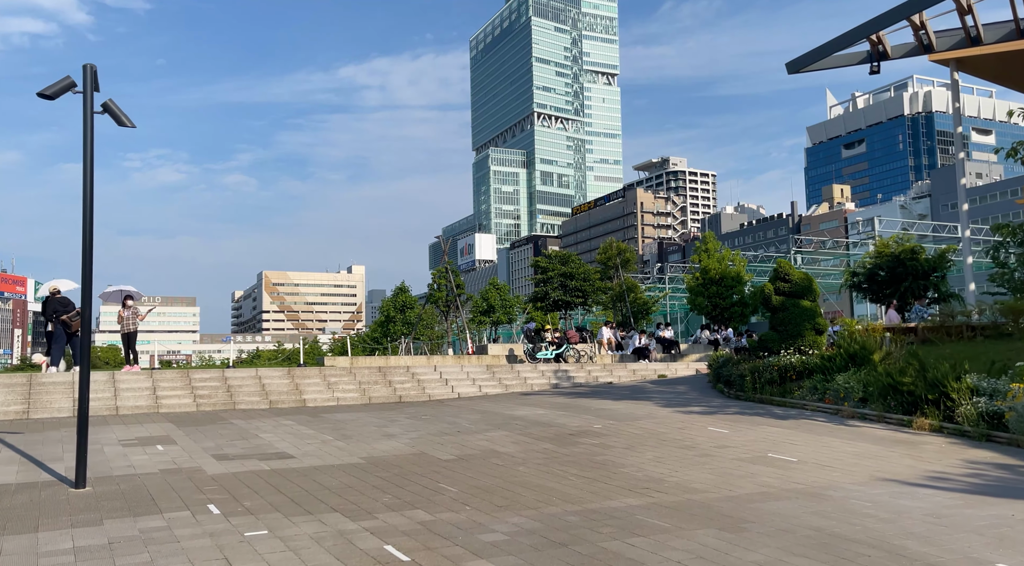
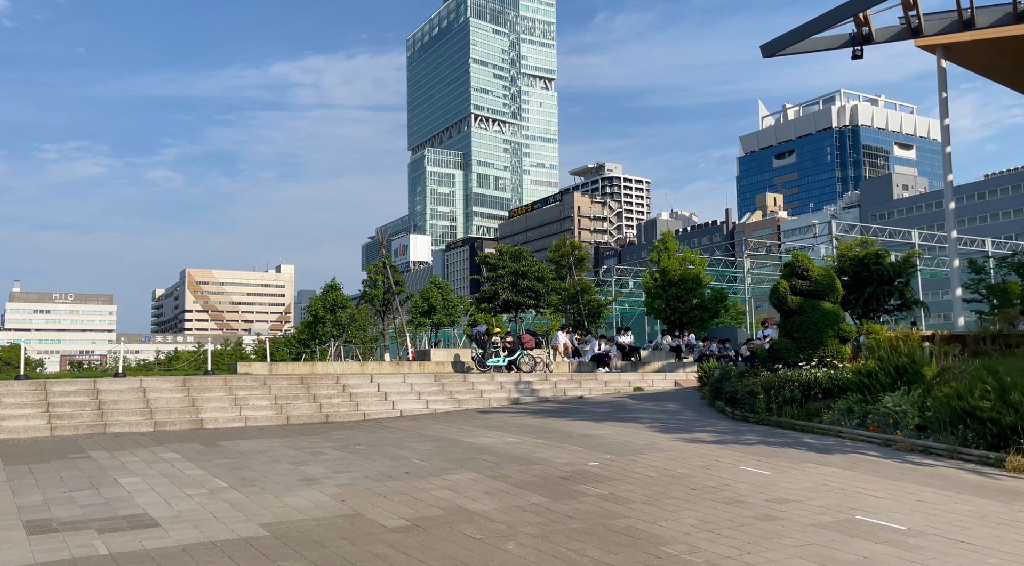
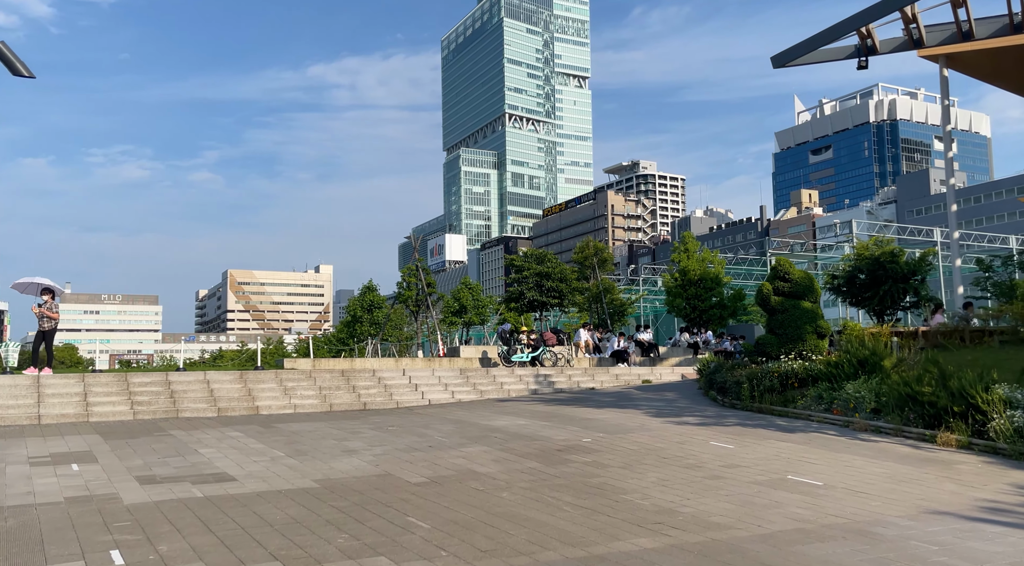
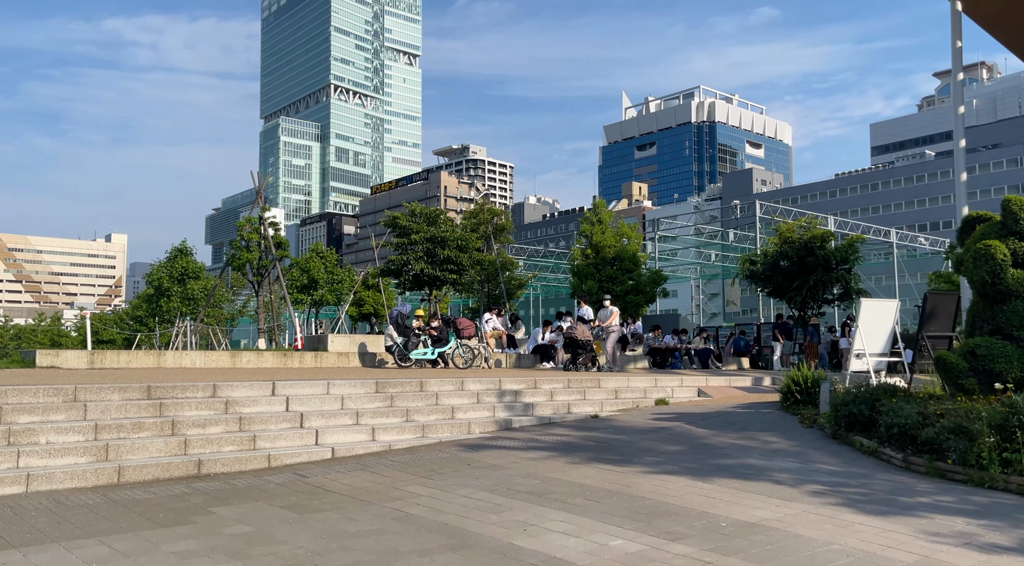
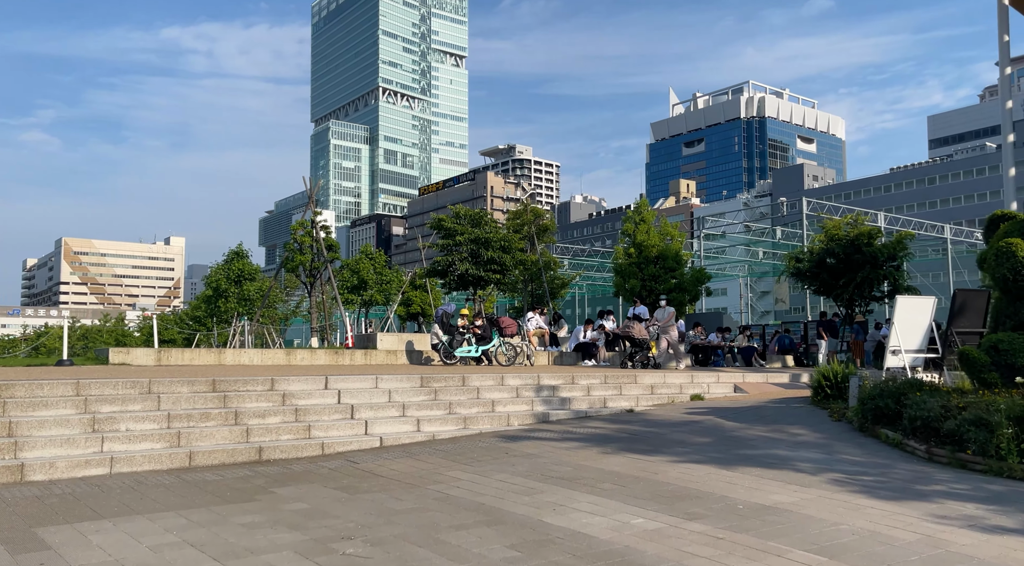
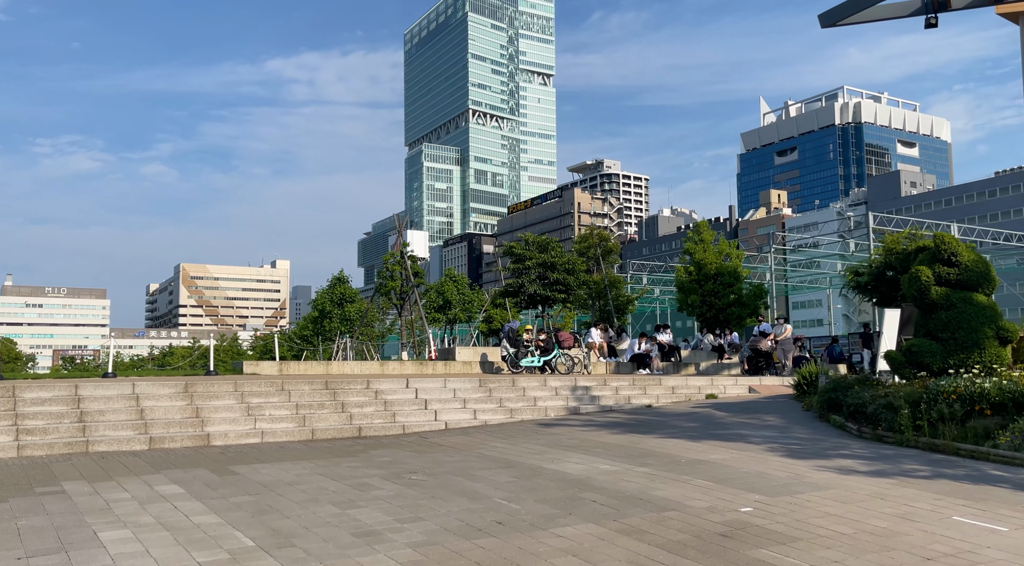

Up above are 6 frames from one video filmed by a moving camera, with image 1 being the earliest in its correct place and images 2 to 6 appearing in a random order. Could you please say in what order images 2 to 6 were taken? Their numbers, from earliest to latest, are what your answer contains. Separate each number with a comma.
3, 2, 6, 5, 4
